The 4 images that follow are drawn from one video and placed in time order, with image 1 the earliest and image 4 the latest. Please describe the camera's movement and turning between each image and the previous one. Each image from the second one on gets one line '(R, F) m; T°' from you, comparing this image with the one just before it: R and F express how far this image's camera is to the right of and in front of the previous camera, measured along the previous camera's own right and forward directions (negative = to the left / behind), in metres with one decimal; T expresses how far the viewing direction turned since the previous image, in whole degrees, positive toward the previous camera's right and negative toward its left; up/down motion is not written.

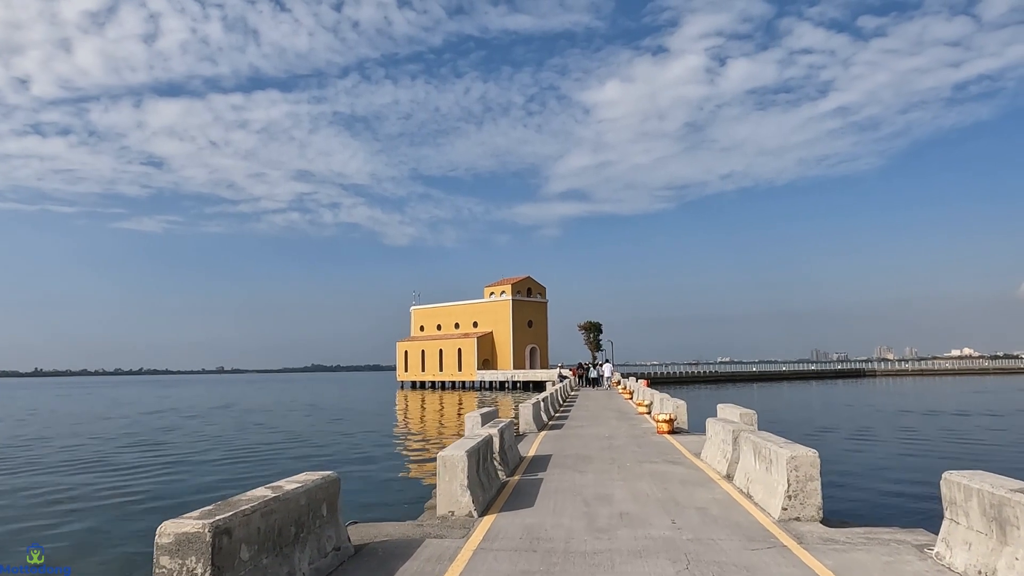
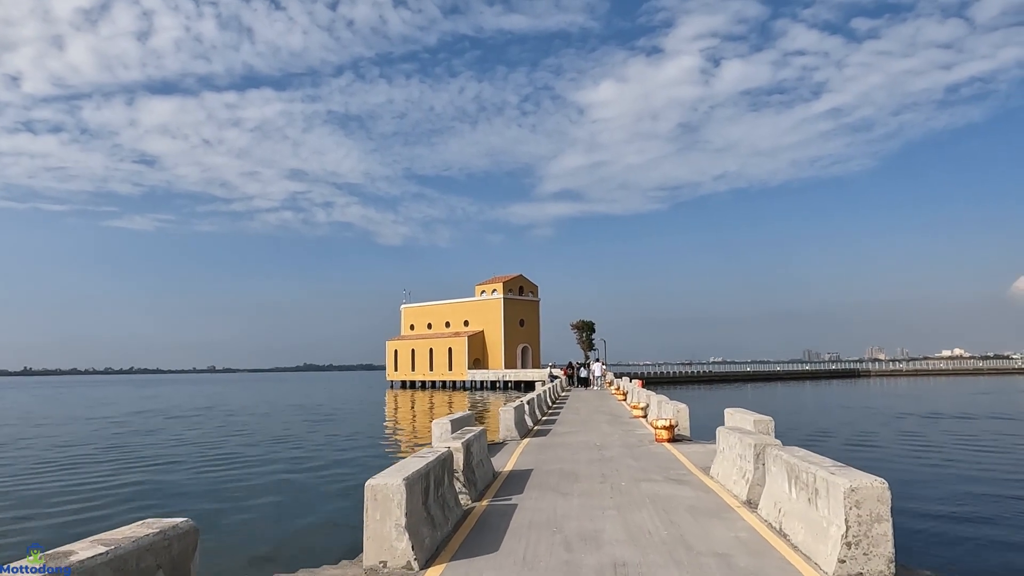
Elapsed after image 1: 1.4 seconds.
(+0.3, +2.2) m; 0°
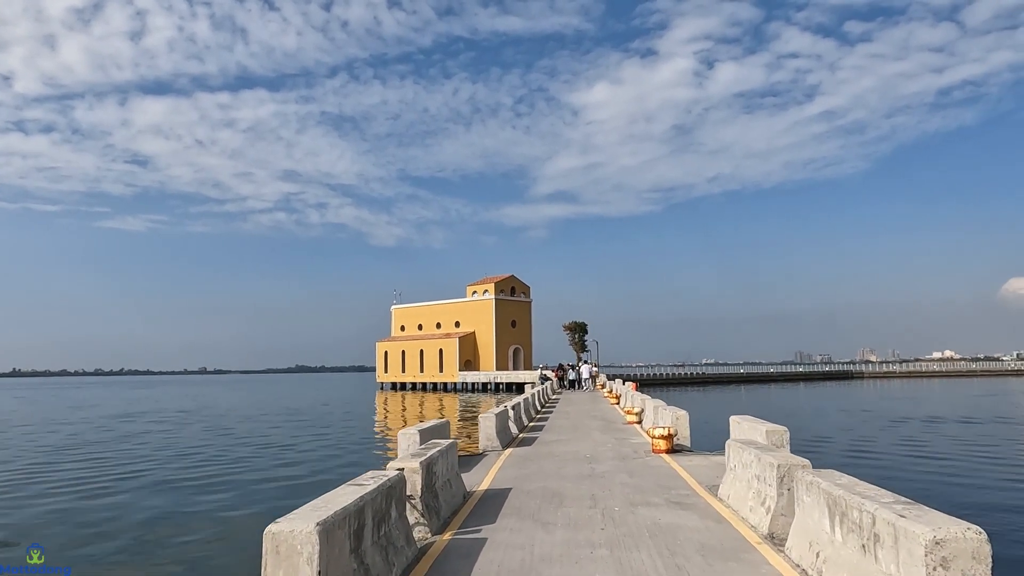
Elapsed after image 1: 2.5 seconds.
(+0.3, +1.6) m; 0°
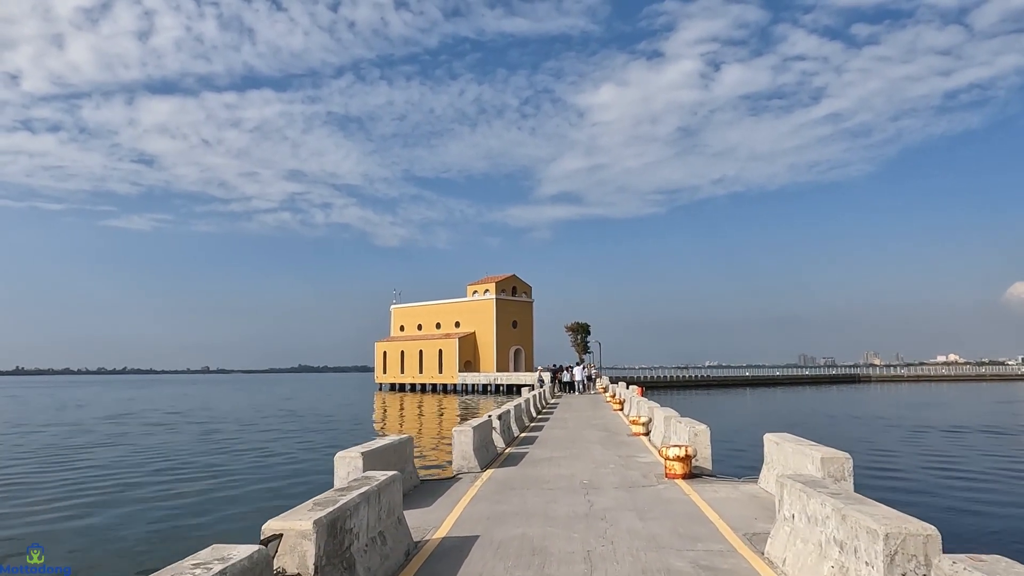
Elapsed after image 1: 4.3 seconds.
(-0.6, -5.3) m; 0°
